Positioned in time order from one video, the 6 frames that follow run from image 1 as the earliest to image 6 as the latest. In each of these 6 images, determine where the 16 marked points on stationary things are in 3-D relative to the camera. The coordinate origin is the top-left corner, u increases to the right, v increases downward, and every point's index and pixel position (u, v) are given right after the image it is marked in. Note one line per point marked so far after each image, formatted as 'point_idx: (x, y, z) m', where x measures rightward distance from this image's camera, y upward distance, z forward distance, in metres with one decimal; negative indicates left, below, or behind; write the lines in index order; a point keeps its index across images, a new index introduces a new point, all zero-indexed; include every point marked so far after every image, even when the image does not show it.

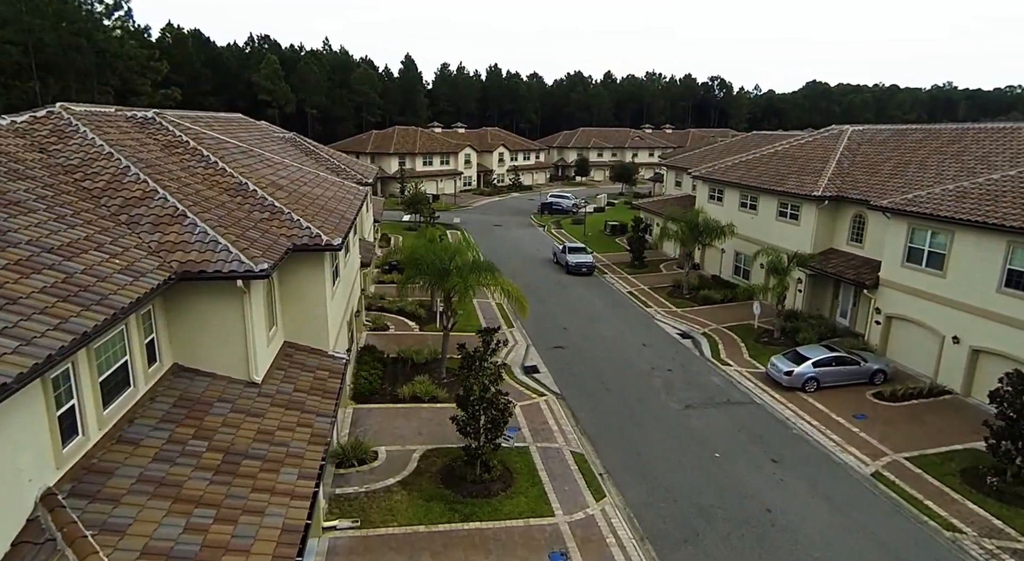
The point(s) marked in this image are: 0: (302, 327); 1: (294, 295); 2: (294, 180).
0: (-4.9, -1.1, +14.6) m
1: (-5.2, -0.4, +14.4) m
2: (-6.8, +3.1, +19.1) m
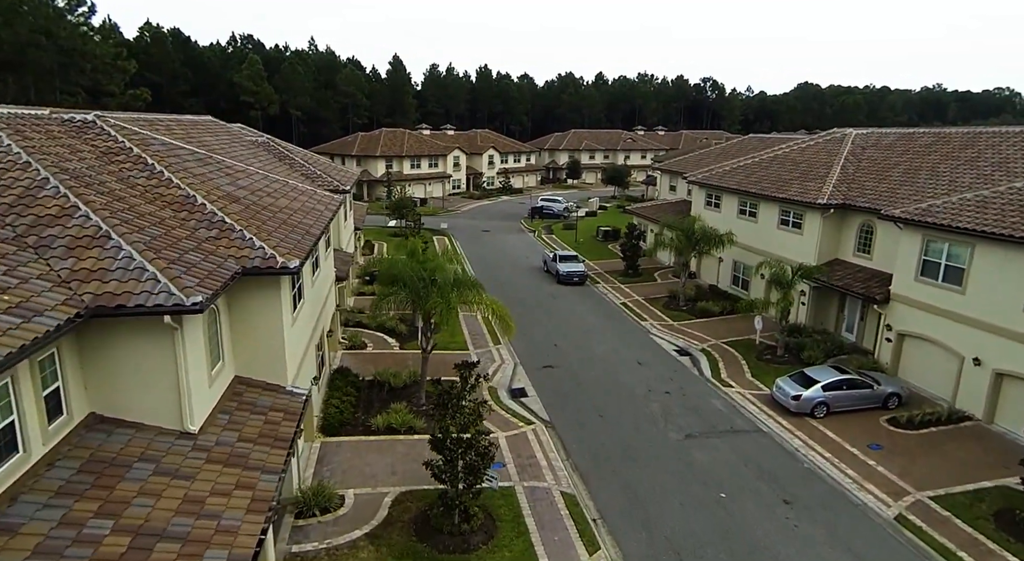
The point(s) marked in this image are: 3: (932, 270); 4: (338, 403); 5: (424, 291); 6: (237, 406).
0: (-5.3, -1.7, +12.8) m
1: (-5.5, -1.0, +12.6) m
2: (-7.3, +2.6, +17.3) m
3: (+13.5, +0.3, +19.6) m
4: (-5.3, -3.7, +18.7) m
5: (-2.9, -0.4, +19.9) m
6: (-5.2, -2.4, +11.6) m
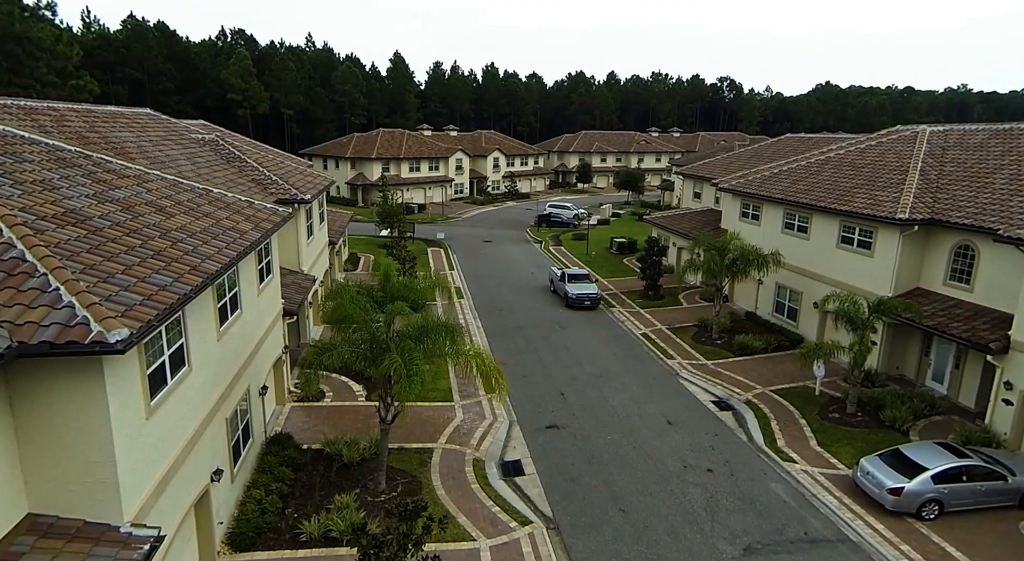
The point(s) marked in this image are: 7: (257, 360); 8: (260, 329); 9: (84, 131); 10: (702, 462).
0: (-5.6, -2.6, +7.8) m
1: (-5.9, -2.0, +7.6) m
2: (-7.5, +1.6, +12.3) m
3: (+13.3, -0.8, +14.3) m
4: (-5.6, -4.8, +13.6) m
5: (-3.1, -1.4, +14.8) m
6: (-5.6, -3.3, +6.6) m
7: (-6.5, -2.0, +15.5) m
8: (-6.6, -1.3, +16.0) m
9: (-11.7, +4.1, +16.7) m
10: (+5.1, -4.9, +16.4) m
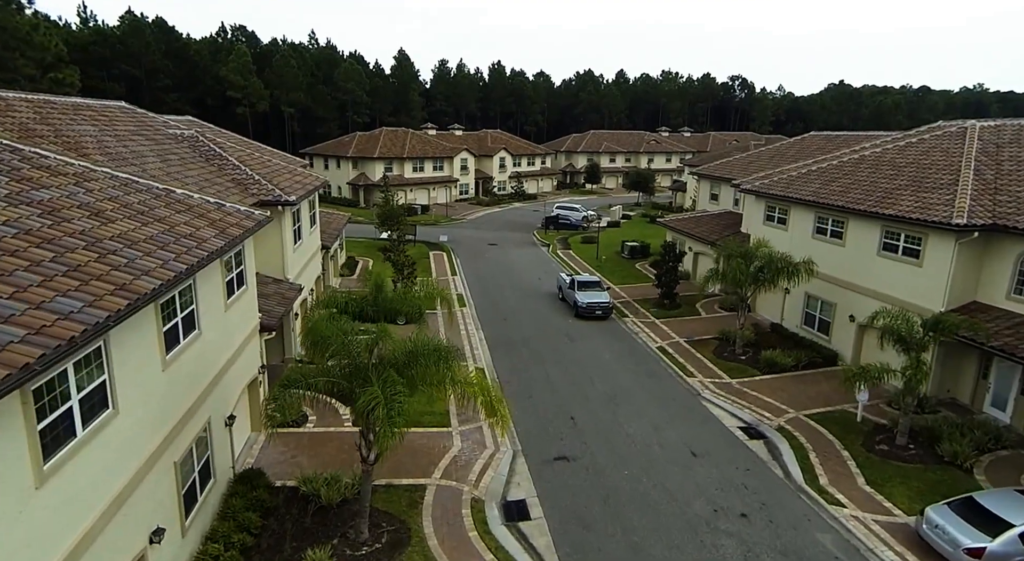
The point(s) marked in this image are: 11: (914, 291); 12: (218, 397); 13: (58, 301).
0: (-5.6, -2.9, +5.8) m
1: (-5.9, -2.3, +5.6) m
2: (-7.4, +1.3, +10.3) m
3: (+13.4, -1.1, +12.1) m
4: (-5.5, -5.1, +11.6) m
5: (-3.0, -1.7, +12.8) m
6: (-5.6, -3.6, +4.6) m
7: (-6.4, -2.3, +13.5) m
8: (-6.5, -1.6, +14.0) m
9: (-11.6, +3.8, +14.7) m
10: (+5.2, -5.2, +14.3) m
11: (+12.4, -0.3, +18.8) m
12: (-6.4, -2.5, +13.2) m
13: (-5.5, -0.3, +7.4) m
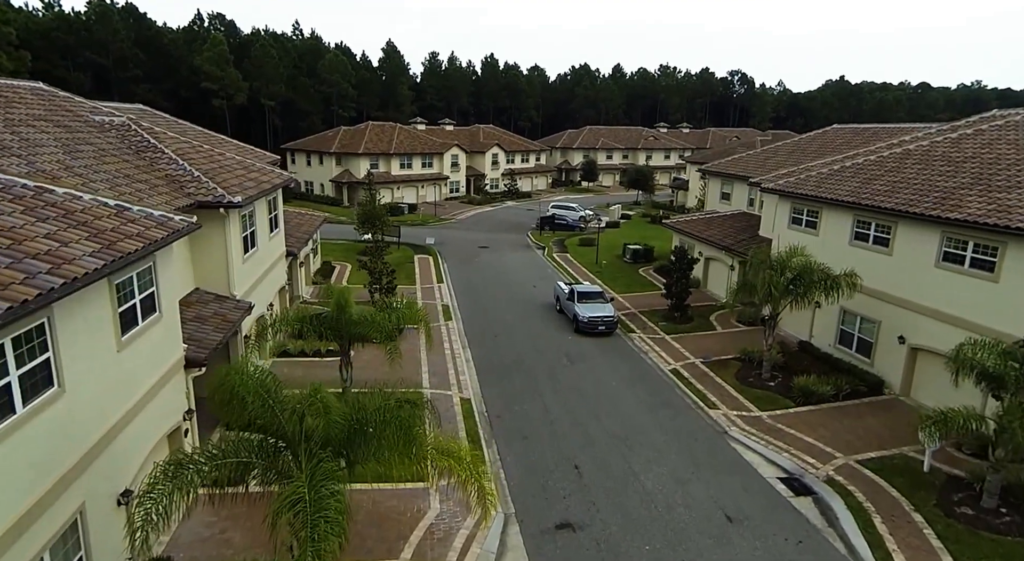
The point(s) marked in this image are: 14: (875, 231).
0: (-5.7, -3.5, +2.4) m
1: (-6.0, -2.8, +2.2) m
2: (-7.6, +0.8, +6.9) m
3: (+13.2, -1.6, +8.9) m
4: (-5.6, -5.6, +8.2) m
5: (-3.2, -2.2, +9.4) m
6: (-5.7, -4.2, +1.2) m
7: (-6.6, -2.8, +10.1) m
8: (-6.7, -2.1, +10.6) m
9: (-11.7, +3.3, +11.2) m
10: (+5.0, -5.7, +11.0) m
11: (+12.2, -0.8, +15.6) m
12: (-6.5, -3.0, +9.8) m
13: (-5.6, -0.8, +3.9) m
14: (+11.6, +1.6, +19.6) m
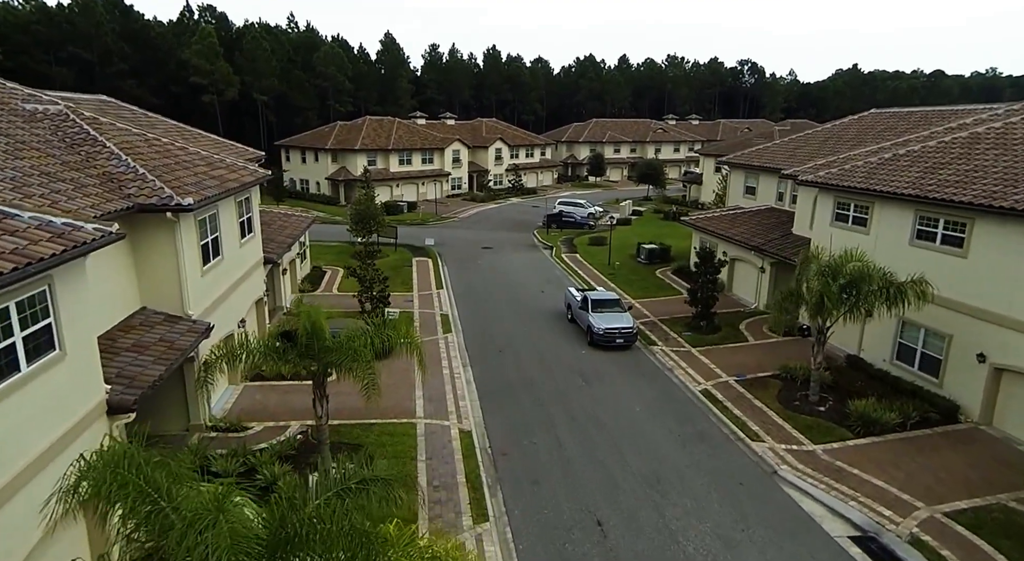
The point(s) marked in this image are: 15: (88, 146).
0: (-5.6, -3.9, -0.4) m
1: (-5.9, -3.3, -0.6) m
2: (-7.5, +0.3, +4.1) m
3: (+13.3, -1.9, +6.0) m
4: (-5.5, -6.0, +5.4) m
5: (-3.0, -2.6, +6.6) m
6: (-5.6, -4.6, -1.6) m
7: (-6.5, -3.3, +7.4) m
8: (-6.6, -2.5, +7.8) m
9: (-11.7, +2.8, +8.5) m
10: (+5.2, -6.0, +8.2) m
11: (+12.3, -1.0, +12.7) m
12: (-6.4, -3.5, +7.0) m
13: (-5.6, -1.2, +1.2) m
14: (+11.7, +1.4, +16.6) m
15: (-10.2, +3.3, +14.7) m
